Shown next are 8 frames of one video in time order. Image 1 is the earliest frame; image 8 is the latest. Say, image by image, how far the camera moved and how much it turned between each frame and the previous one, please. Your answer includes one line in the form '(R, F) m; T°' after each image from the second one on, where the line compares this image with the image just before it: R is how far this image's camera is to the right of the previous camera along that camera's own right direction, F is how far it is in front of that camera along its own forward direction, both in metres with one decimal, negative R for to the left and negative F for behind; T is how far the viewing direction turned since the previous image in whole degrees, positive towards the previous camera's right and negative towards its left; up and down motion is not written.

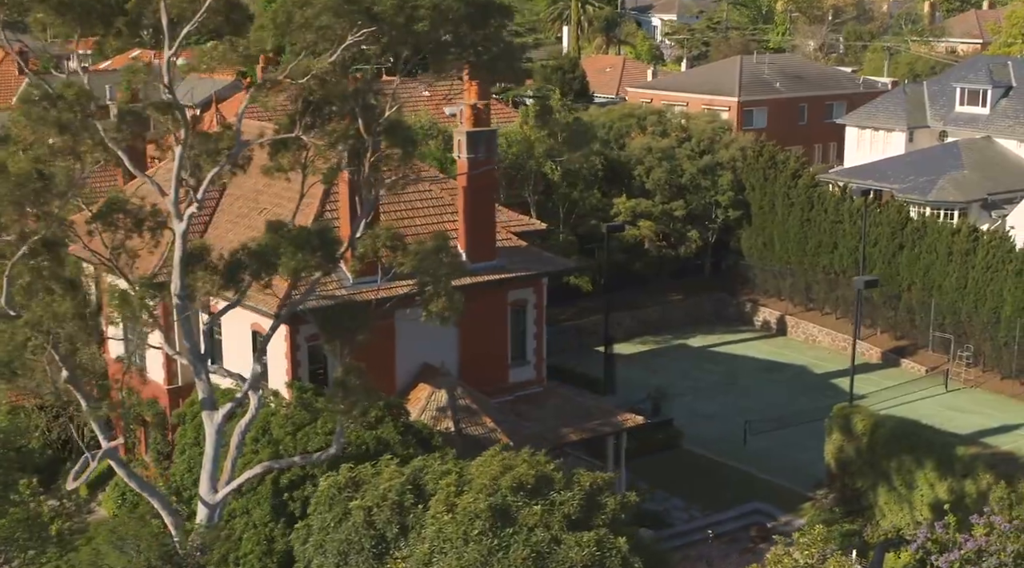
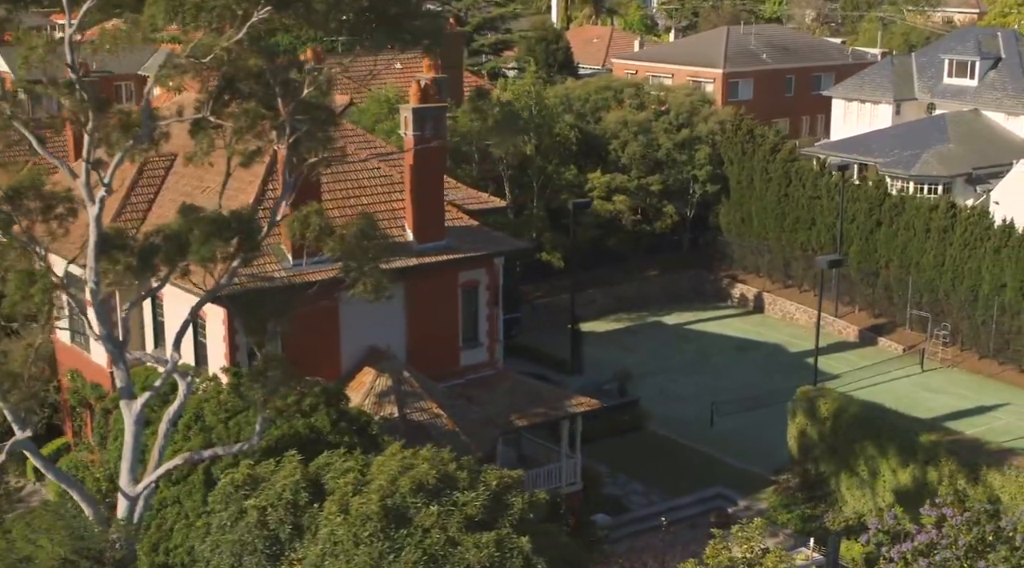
(+1.2, +0.8) m; 0°
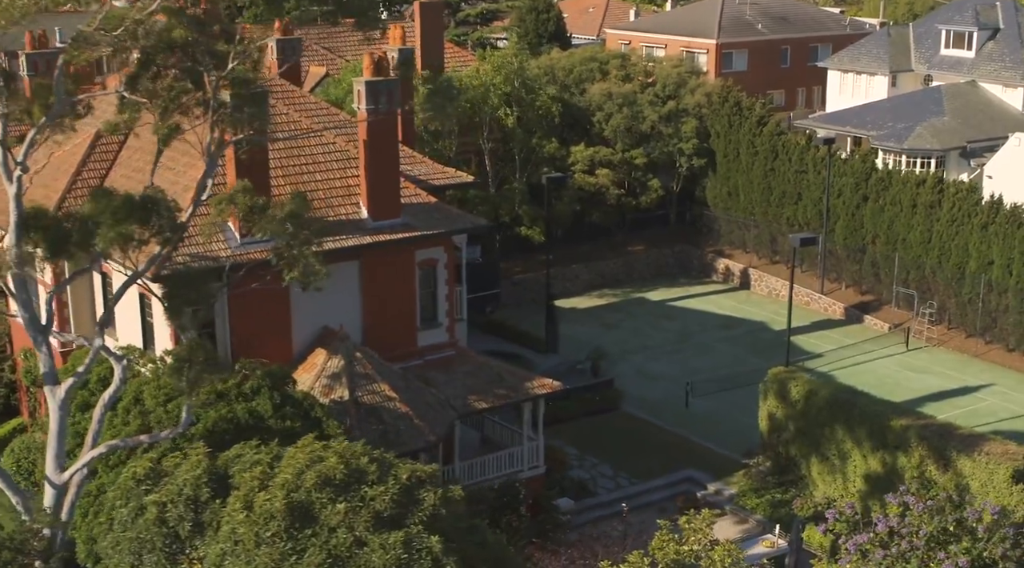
(+1.1, +0.9) m; -1°
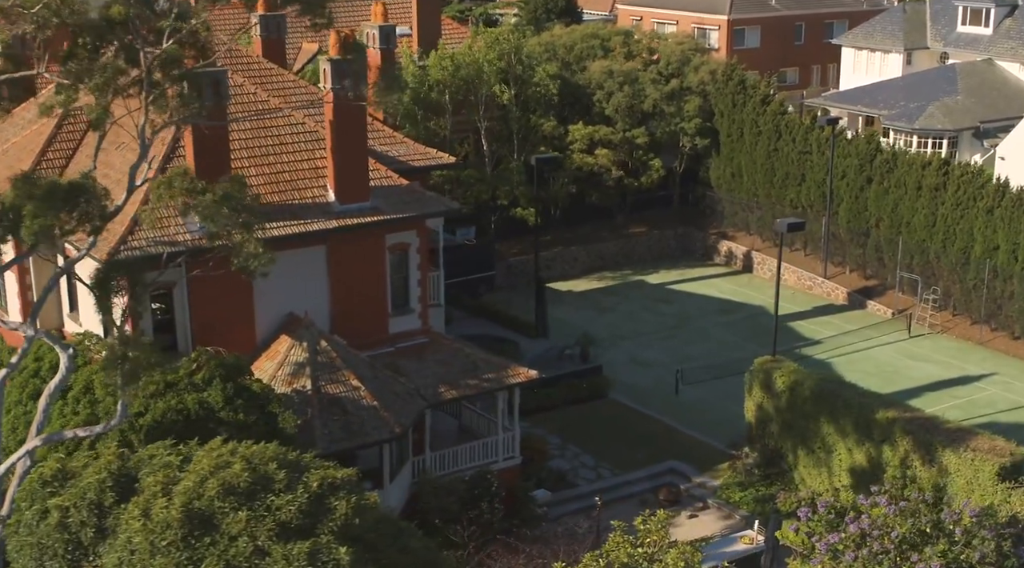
(+1.2, +0.9) m; -1°
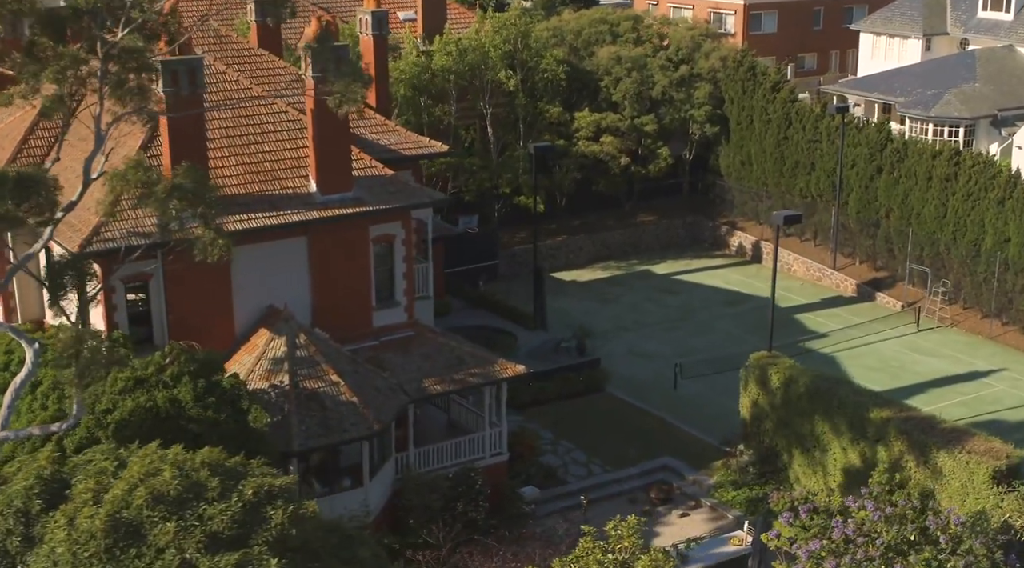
(+0.9, +0.6) m; -1°
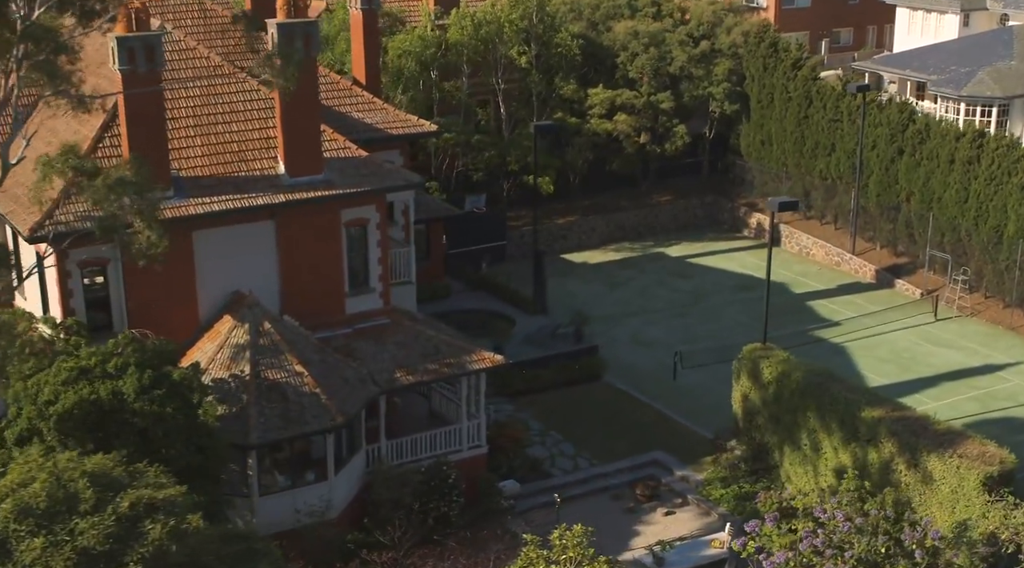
(+1.5, +1.1) m; -2°
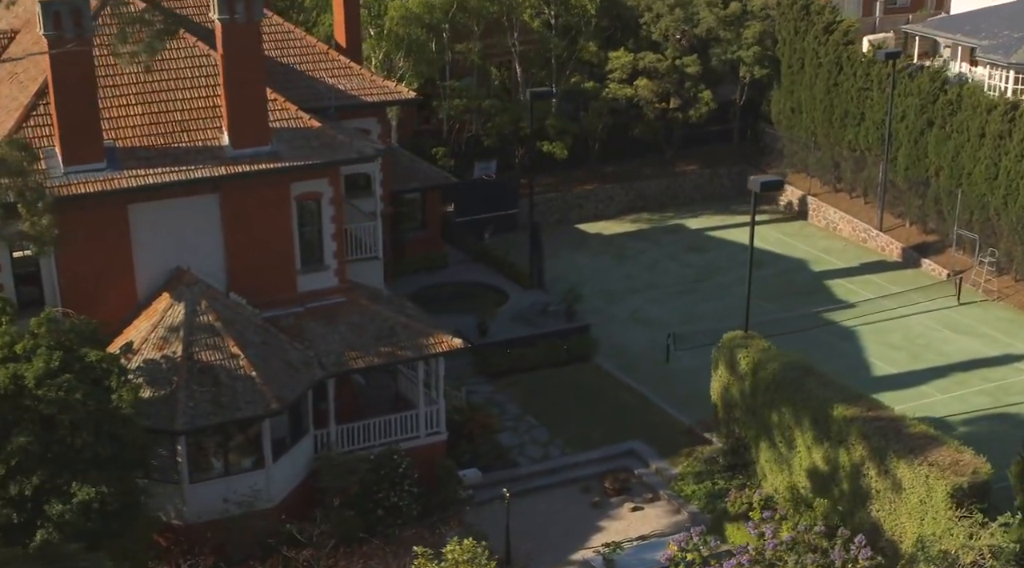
(+2.4, +1.5) m; -4°
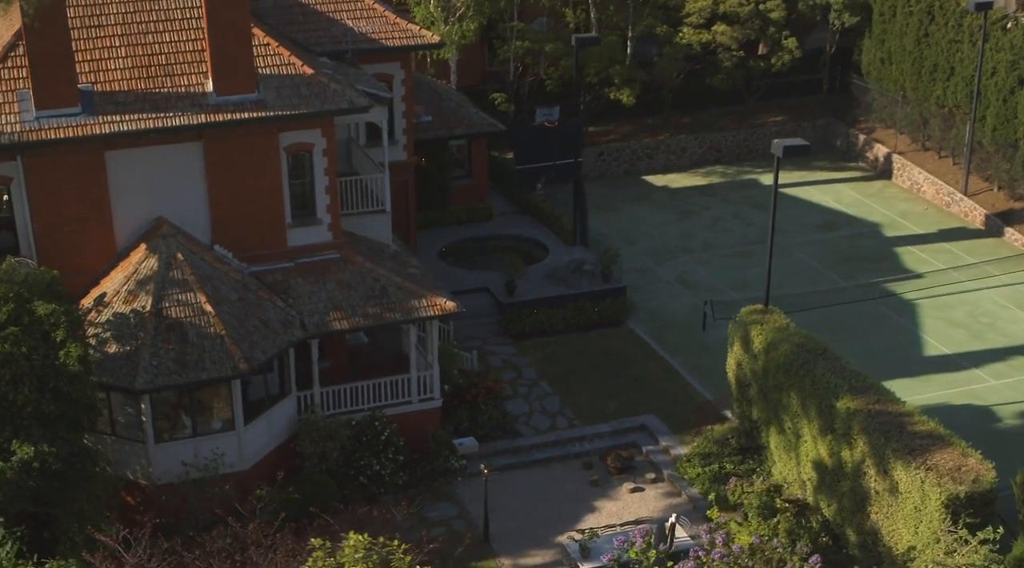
(+2.7, +1.6) m; -6°
